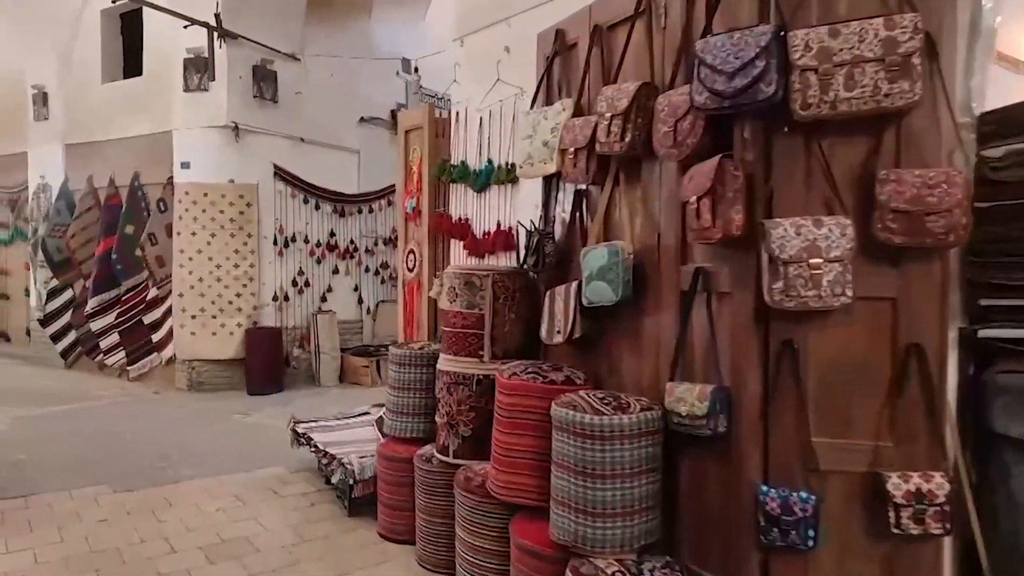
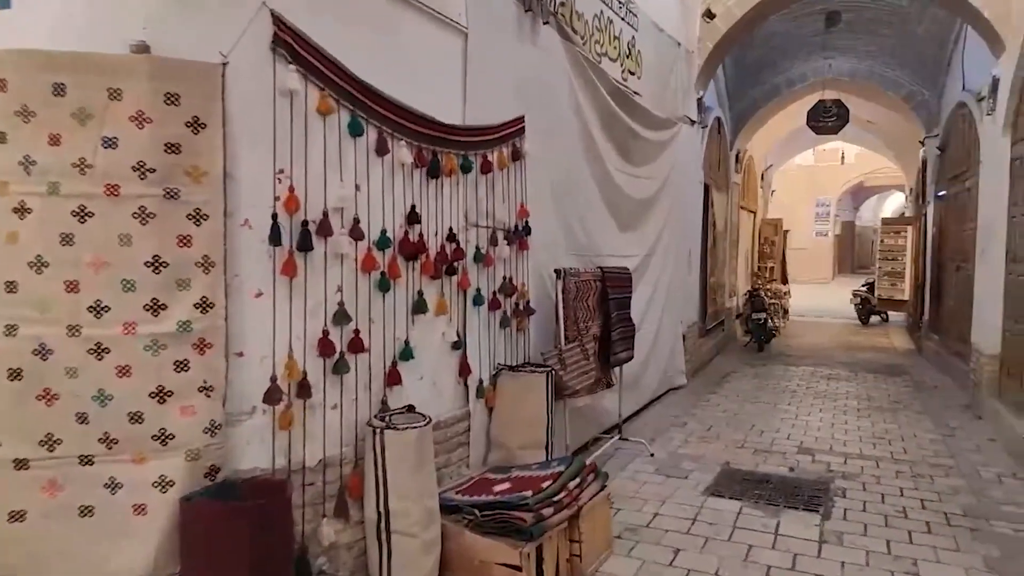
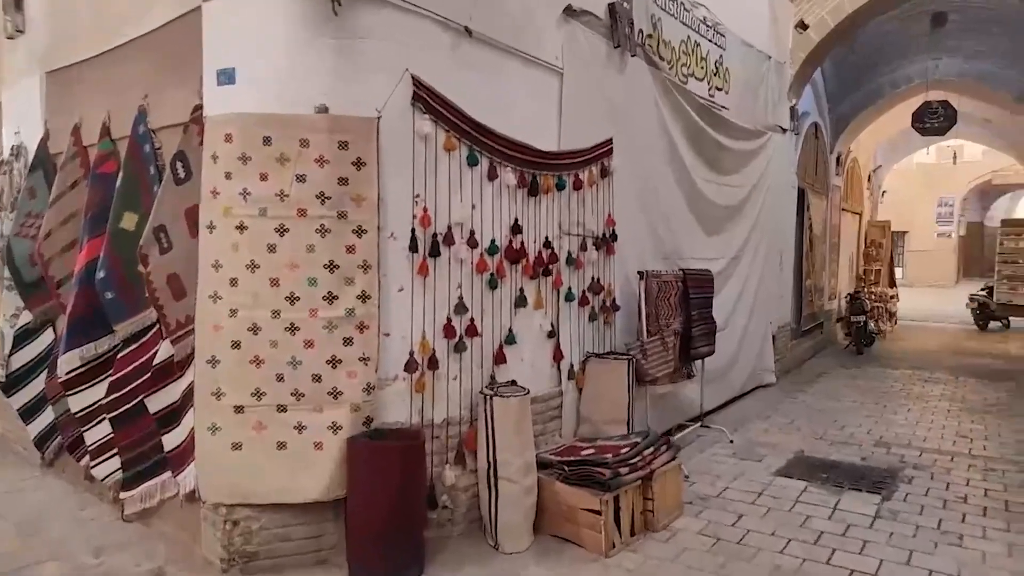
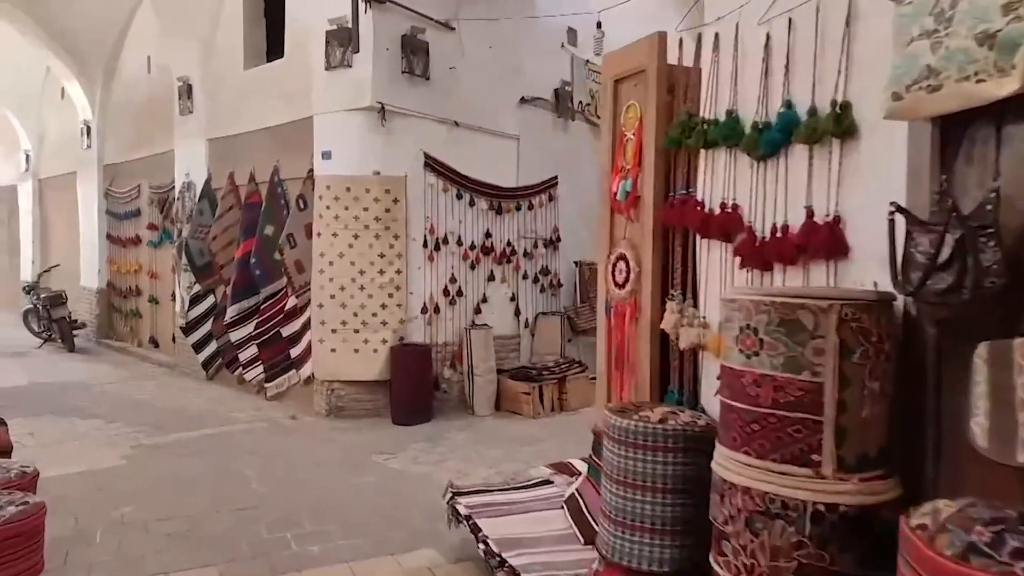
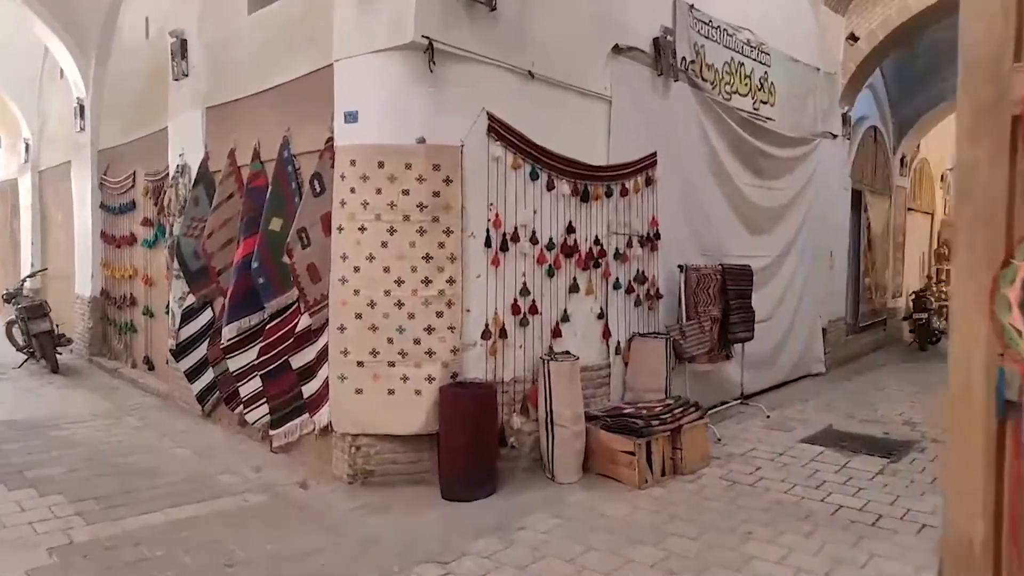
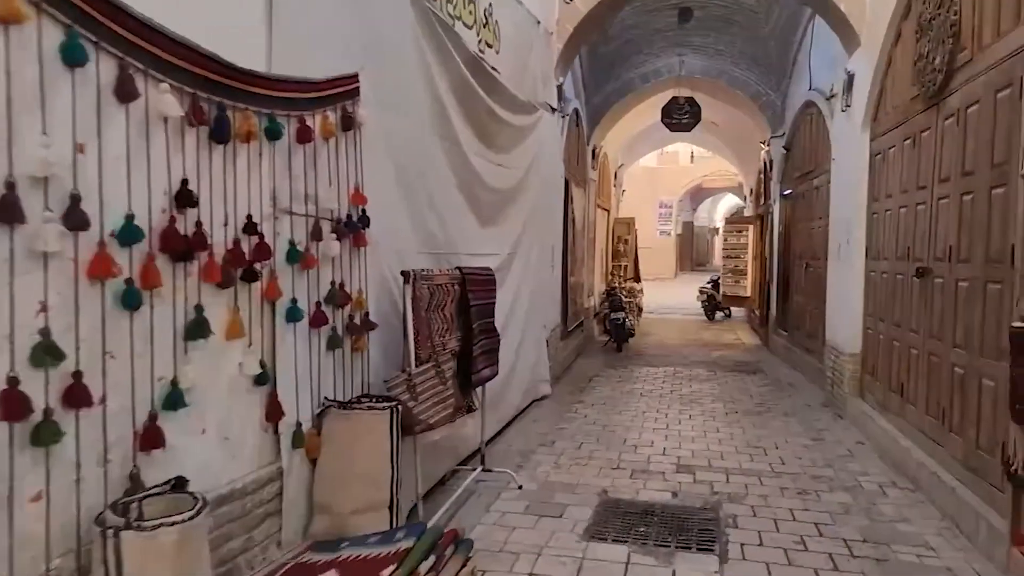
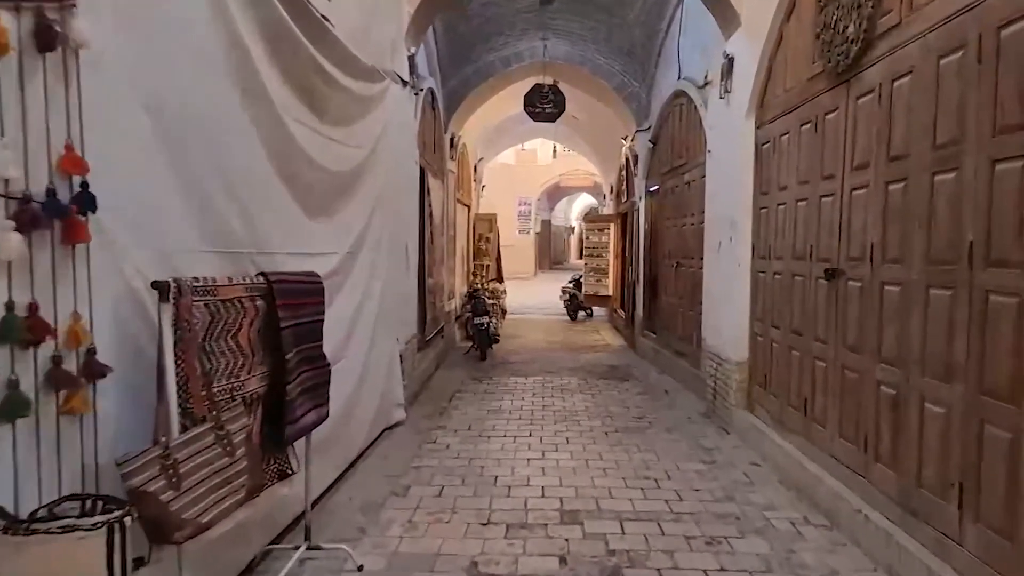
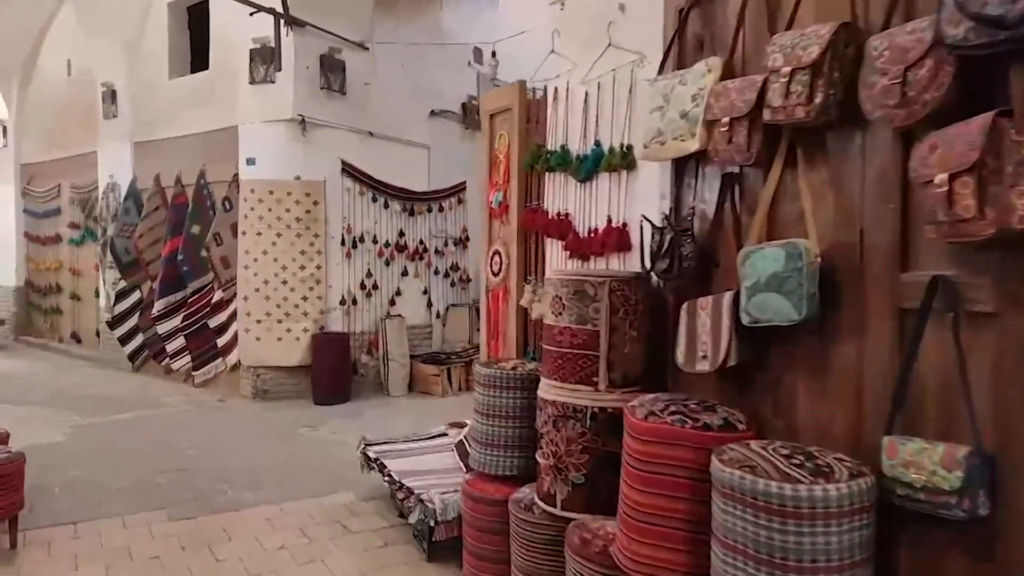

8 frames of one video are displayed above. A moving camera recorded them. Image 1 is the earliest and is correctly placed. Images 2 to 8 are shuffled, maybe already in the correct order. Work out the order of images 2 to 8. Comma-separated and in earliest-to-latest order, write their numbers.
8, 4, 5, 3, 2, 6, 7
